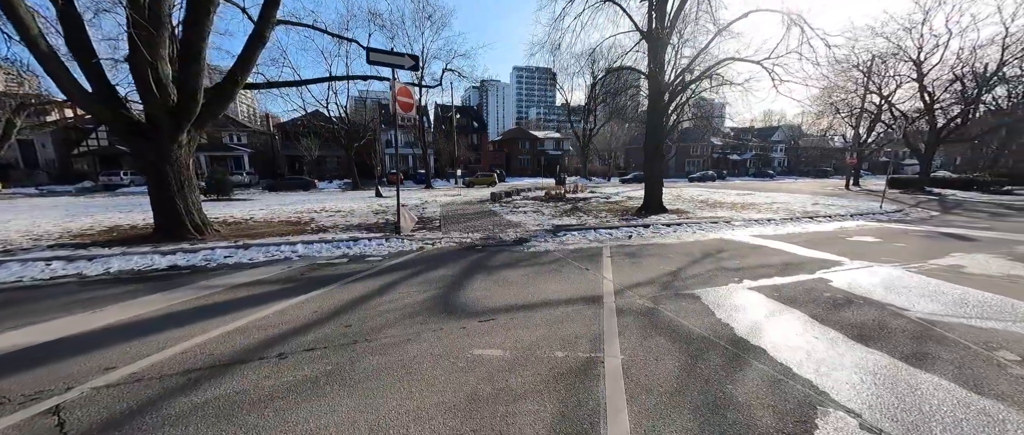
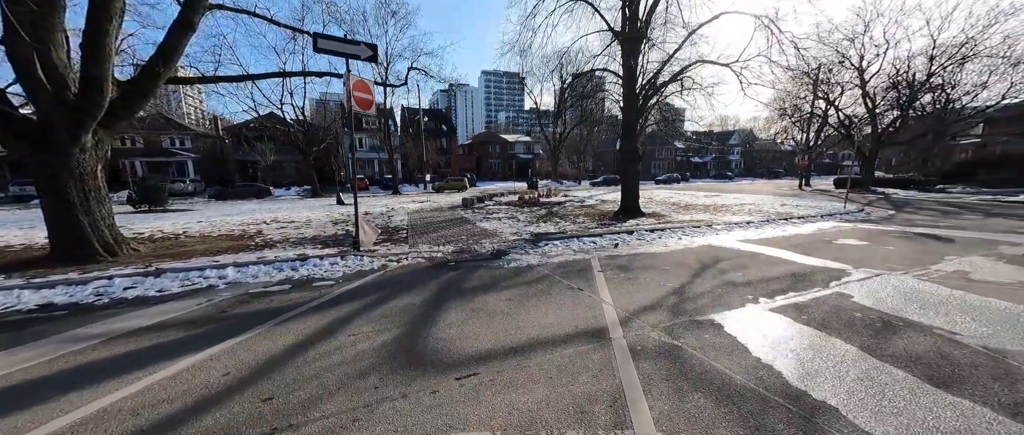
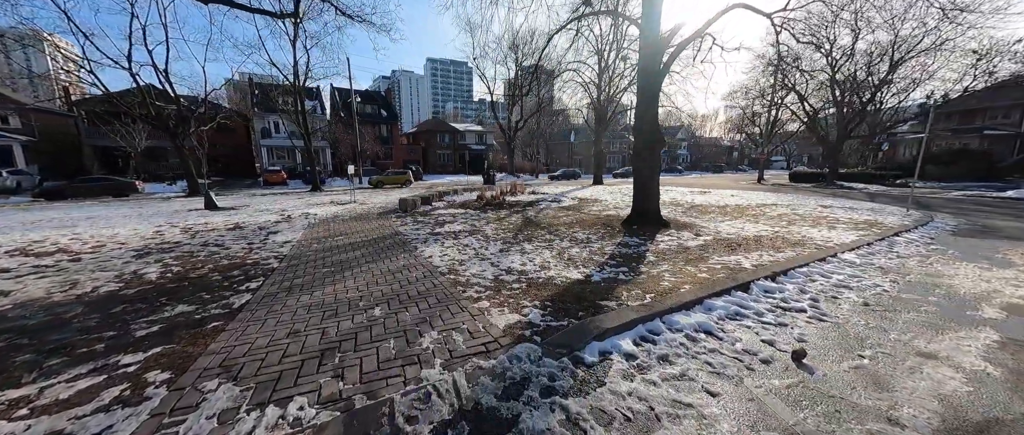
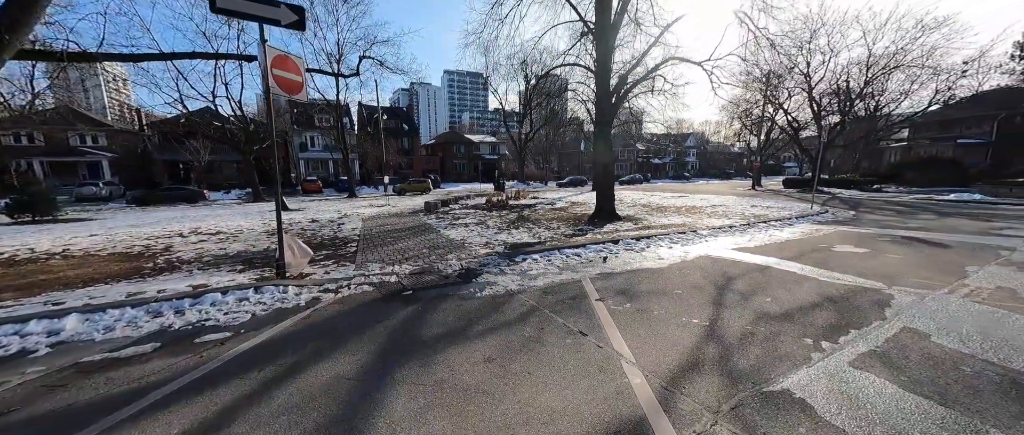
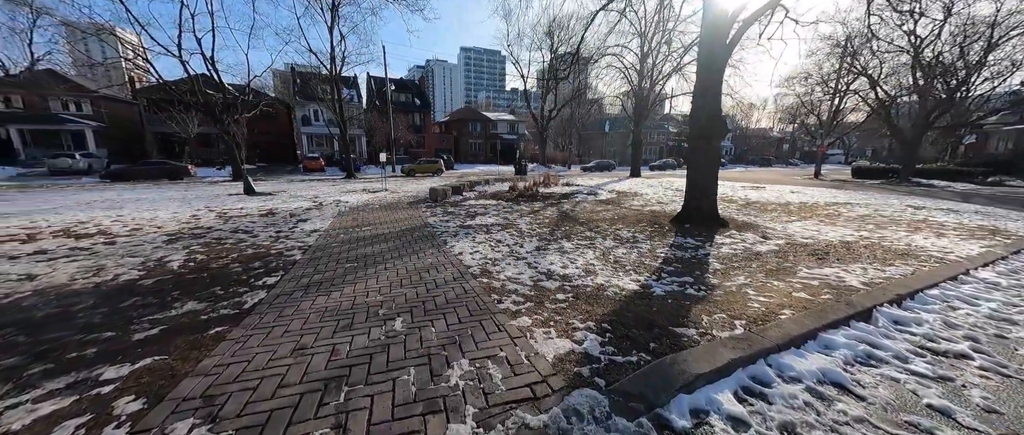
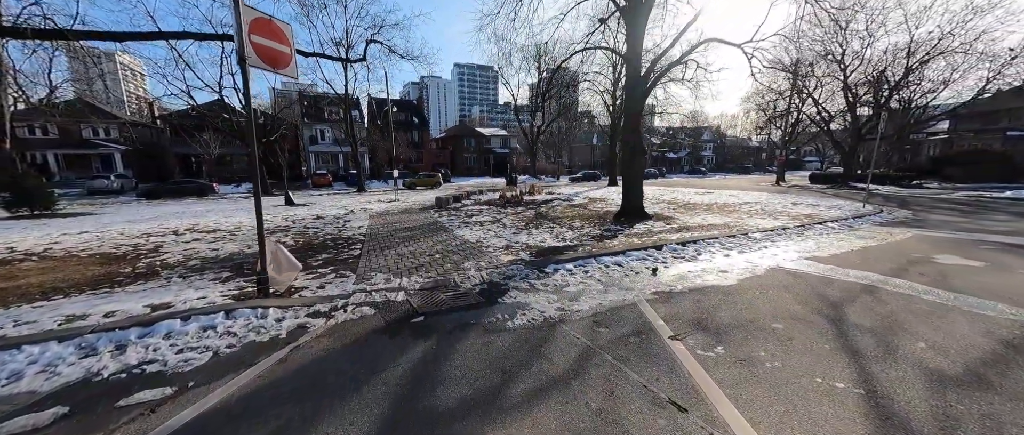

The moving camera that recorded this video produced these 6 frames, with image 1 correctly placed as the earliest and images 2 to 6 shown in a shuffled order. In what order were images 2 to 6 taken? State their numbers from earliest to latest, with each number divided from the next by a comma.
2, 4, 6, 3, 5
